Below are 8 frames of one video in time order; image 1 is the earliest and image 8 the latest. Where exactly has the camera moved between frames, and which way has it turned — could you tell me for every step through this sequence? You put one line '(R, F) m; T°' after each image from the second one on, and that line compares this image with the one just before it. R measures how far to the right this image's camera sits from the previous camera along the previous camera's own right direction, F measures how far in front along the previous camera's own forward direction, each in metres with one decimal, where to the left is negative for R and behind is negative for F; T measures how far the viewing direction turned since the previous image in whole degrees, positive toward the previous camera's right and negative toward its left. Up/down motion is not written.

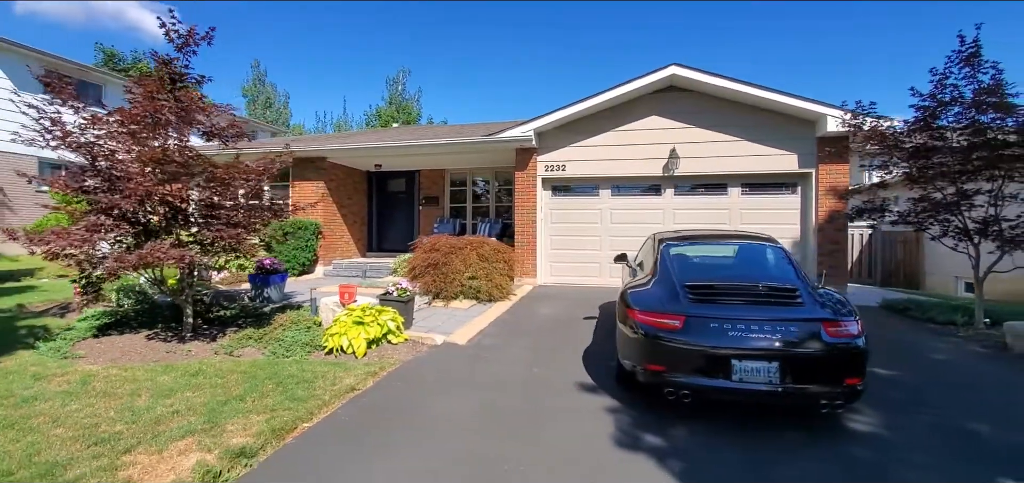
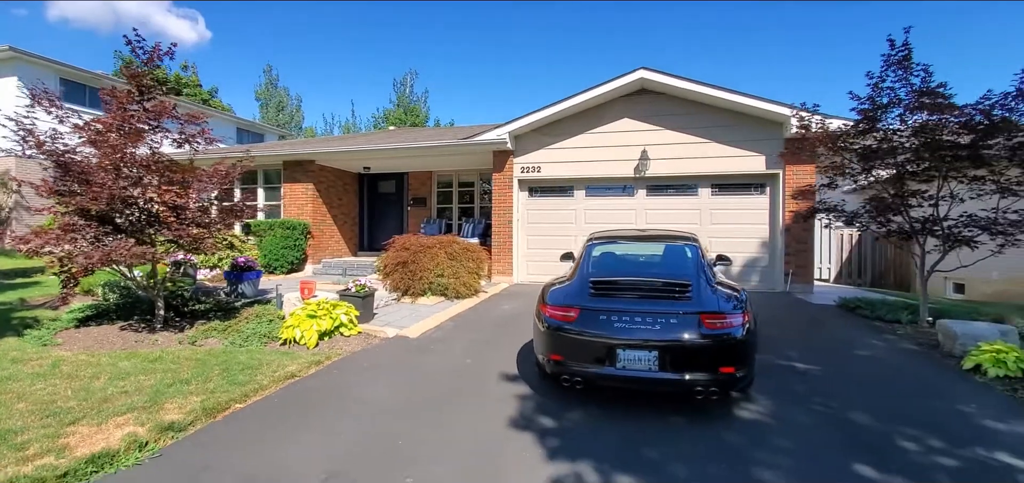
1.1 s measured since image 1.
(+0.8, -0.3) m; -2°
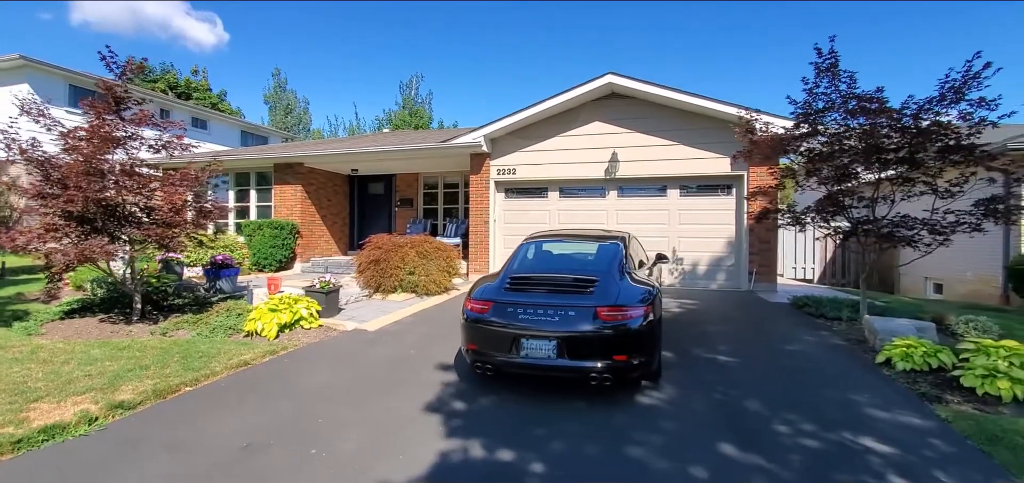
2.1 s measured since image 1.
(+0.8, -0.3) m; -1°
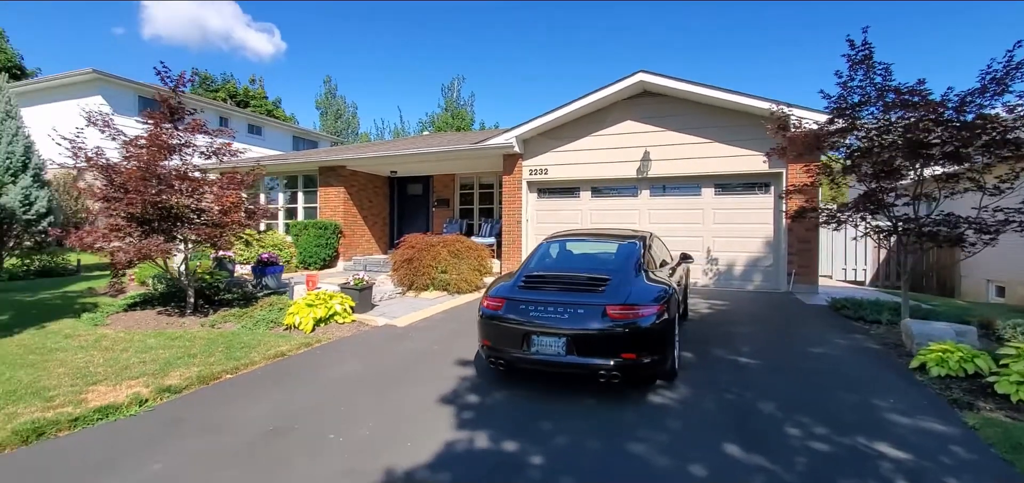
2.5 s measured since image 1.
(+0.3, -0.1) m; -5°
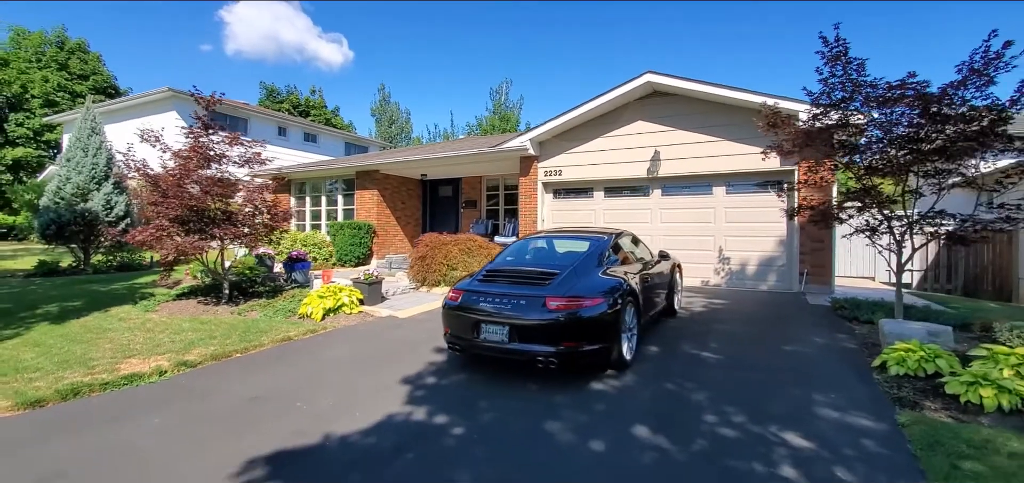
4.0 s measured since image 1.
(+1.0, -0.3) m; -7°
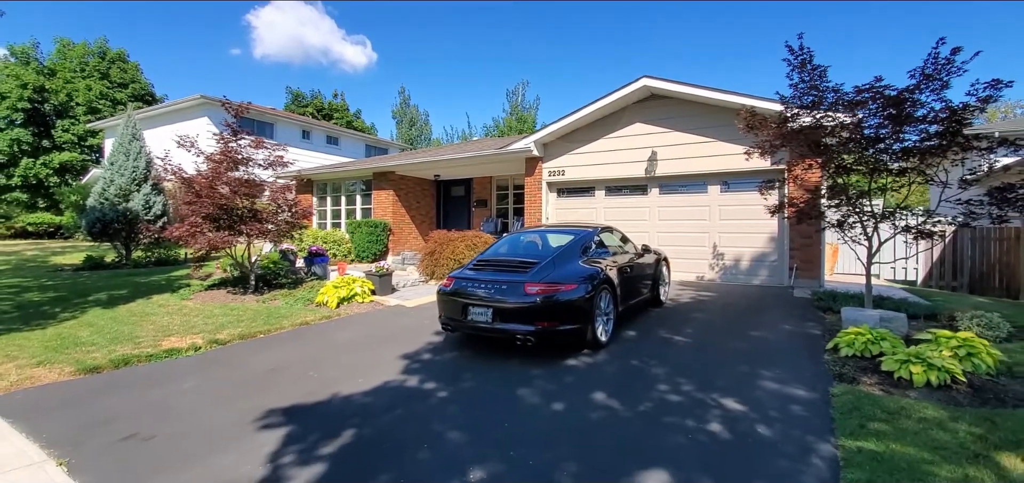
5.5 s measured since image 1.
(+0.4, -0.6) m; -3°
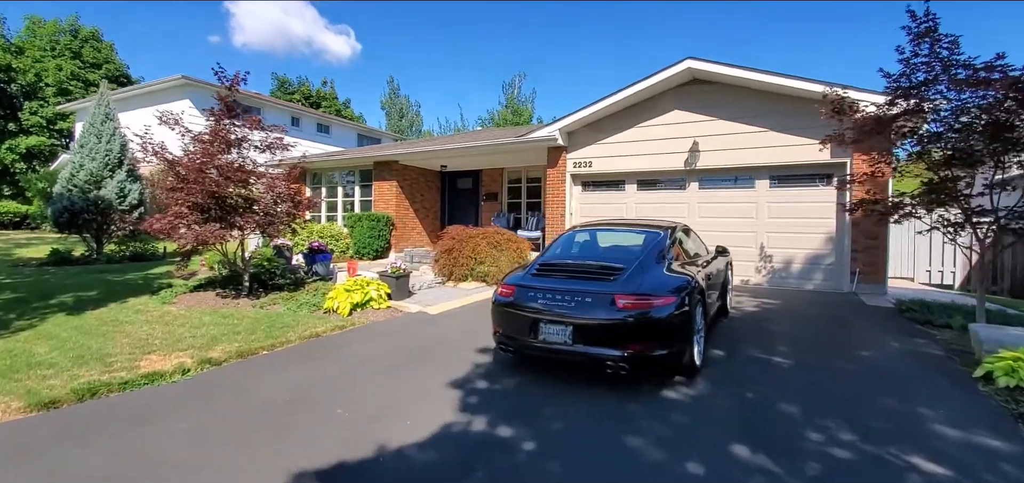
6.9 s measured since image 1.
(-0.8, +1.1) m; +2°
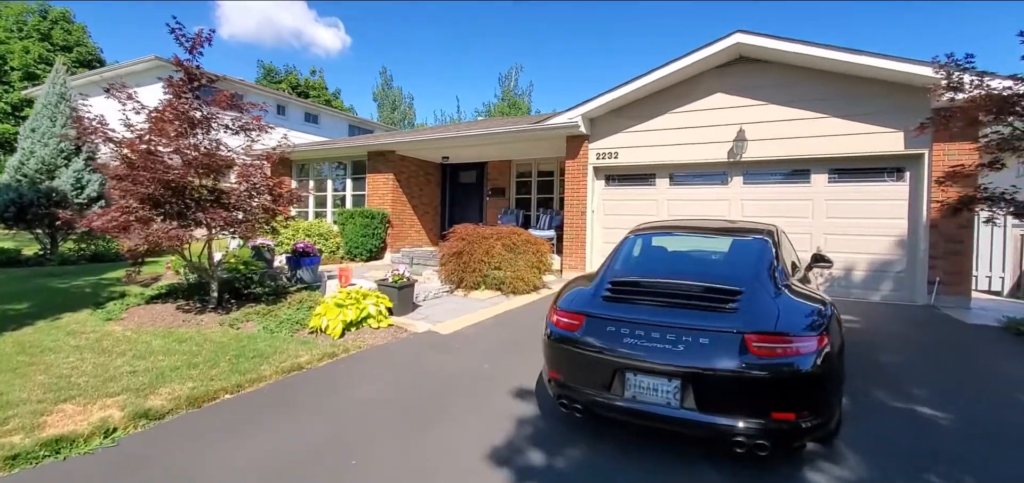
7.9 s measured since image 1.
(-0.5, +1.3) m; +1°
